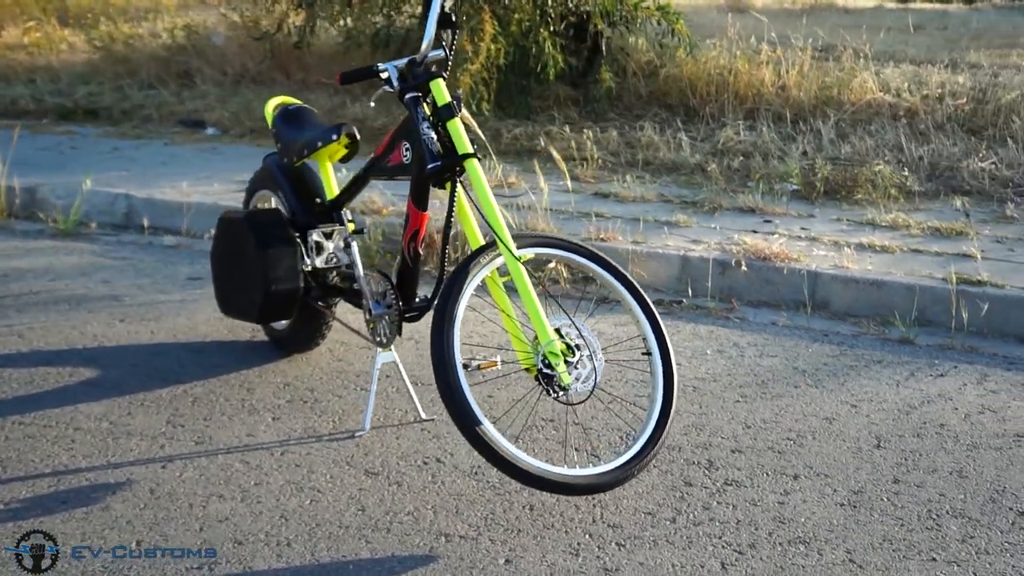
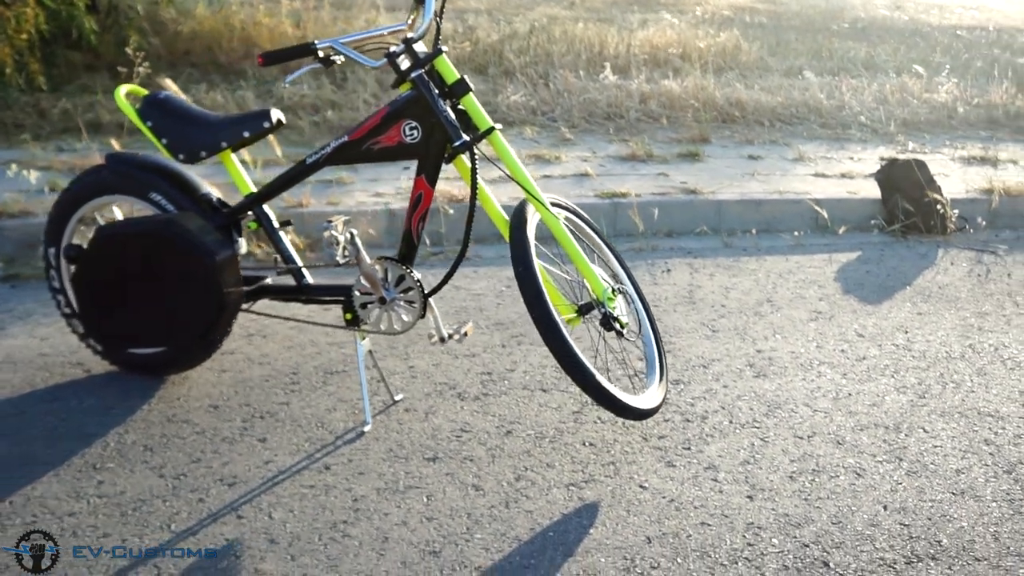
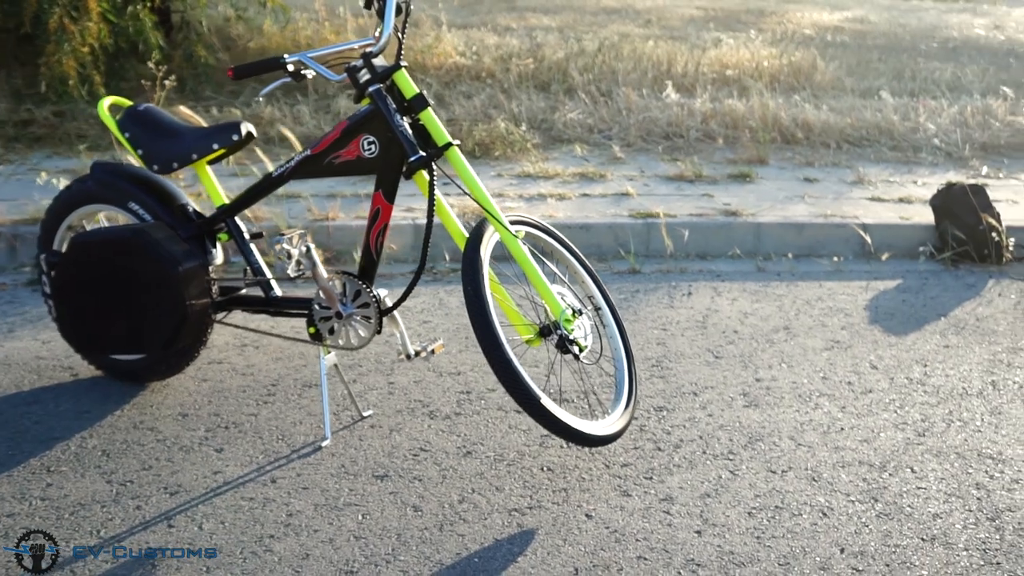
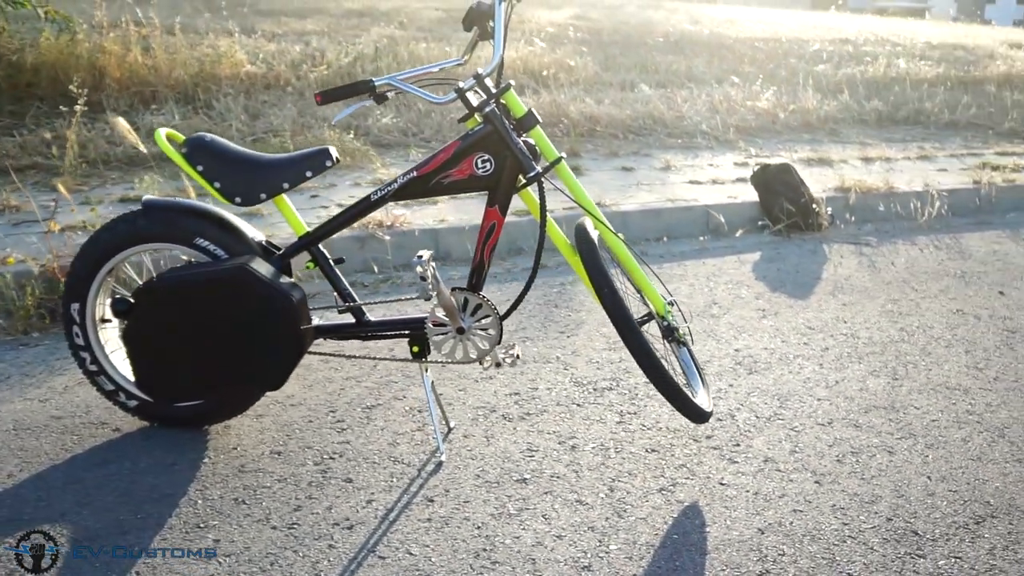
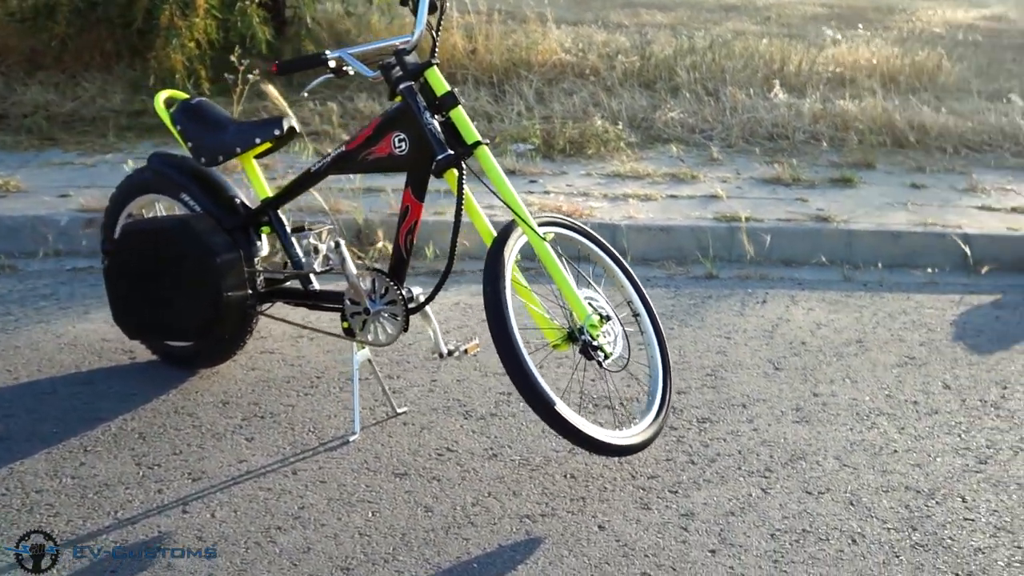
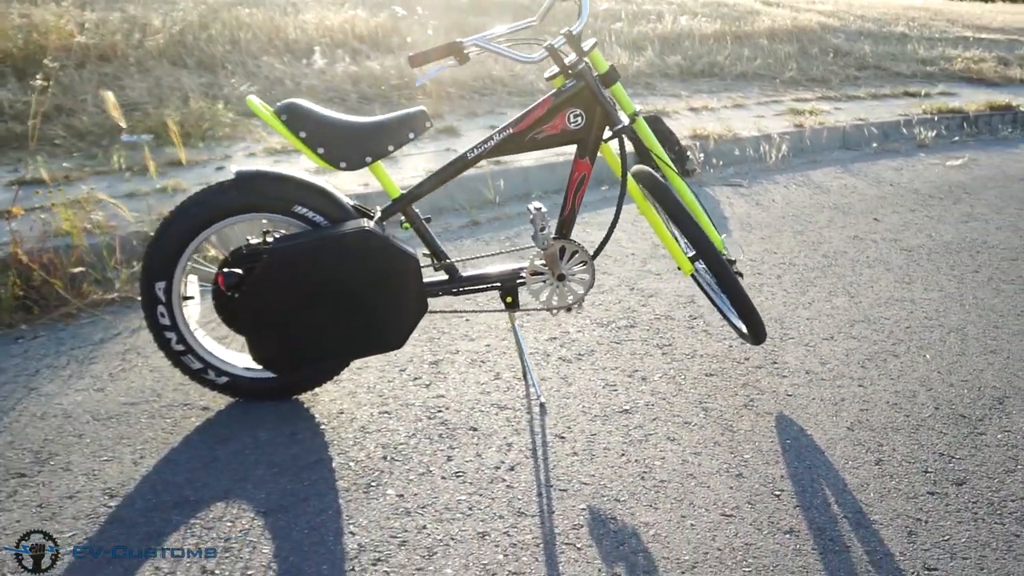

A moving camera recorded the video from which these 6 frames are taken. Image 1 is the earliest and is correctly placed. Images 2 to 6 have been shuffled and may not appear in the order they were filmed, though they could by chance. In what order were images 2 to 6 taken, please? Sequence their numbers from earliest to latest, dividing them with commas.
5, 3, 2, 4, 6
